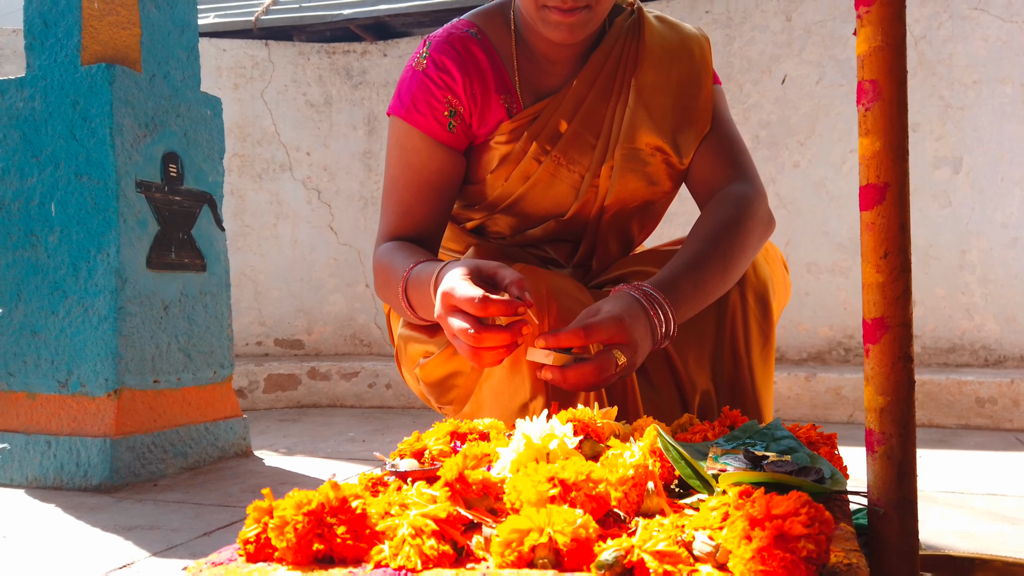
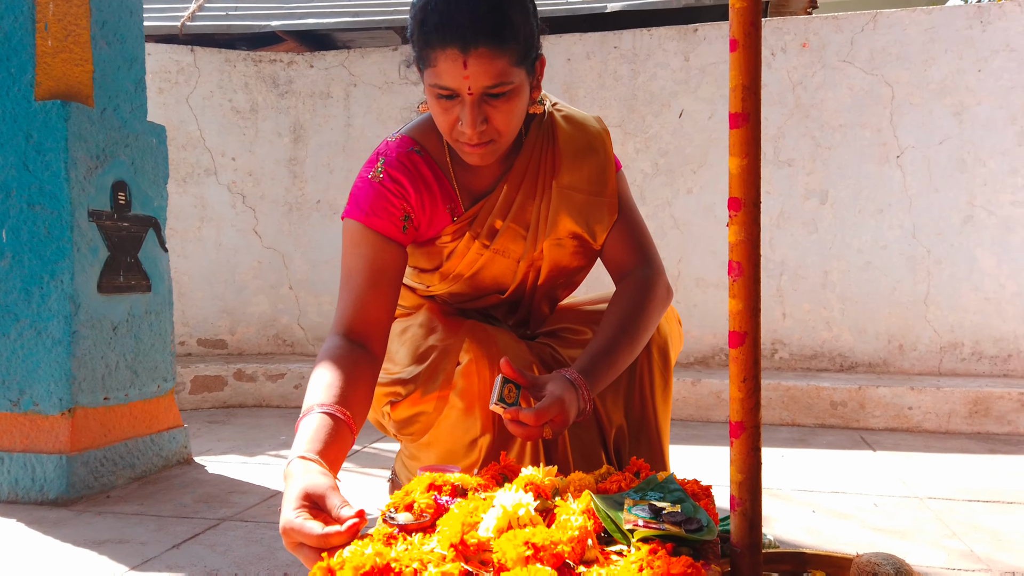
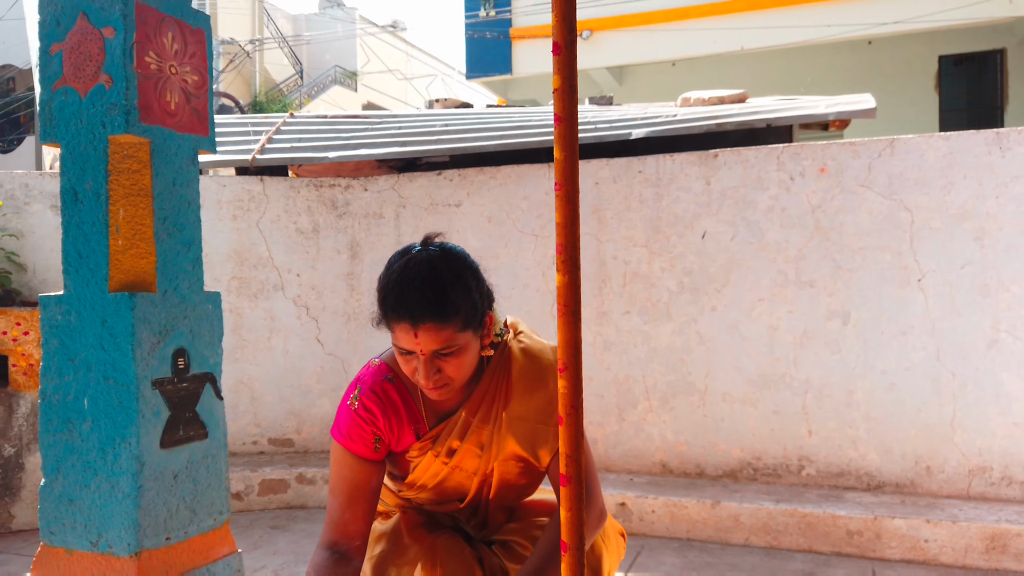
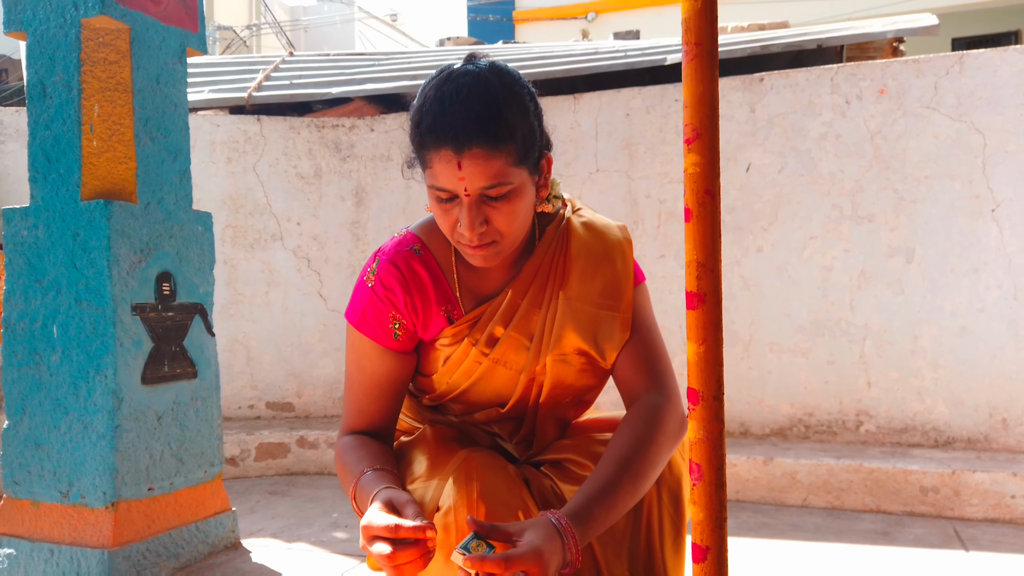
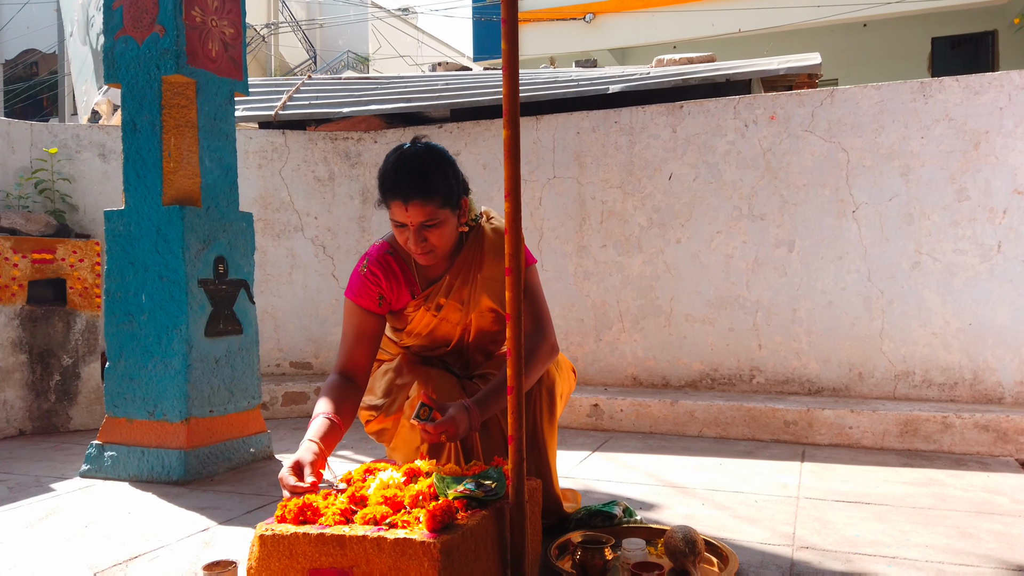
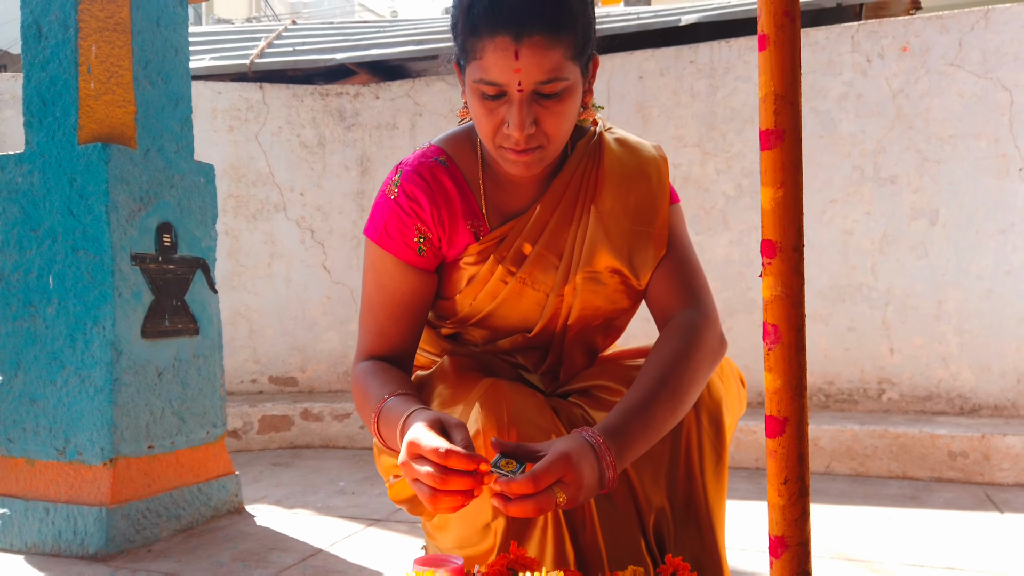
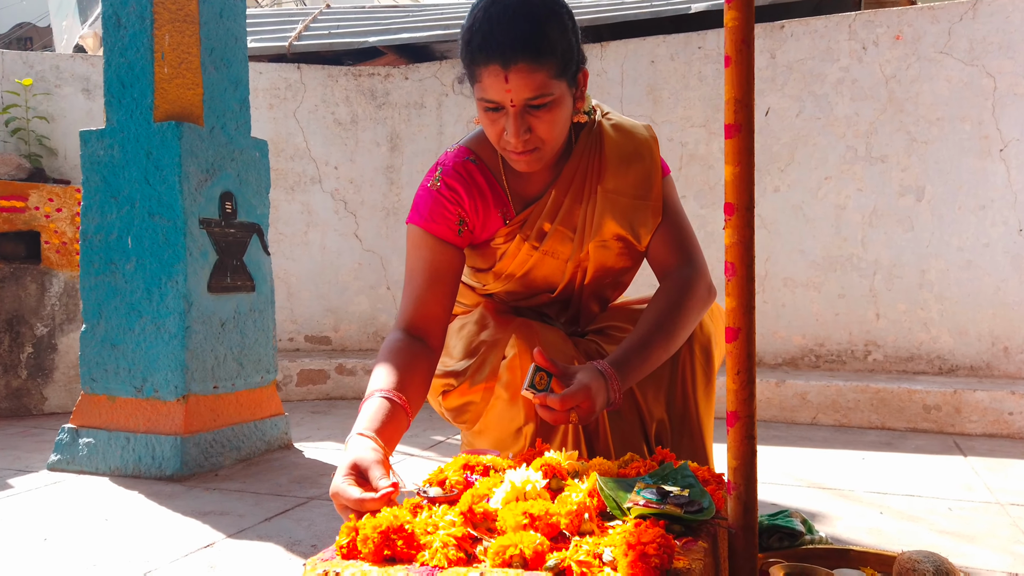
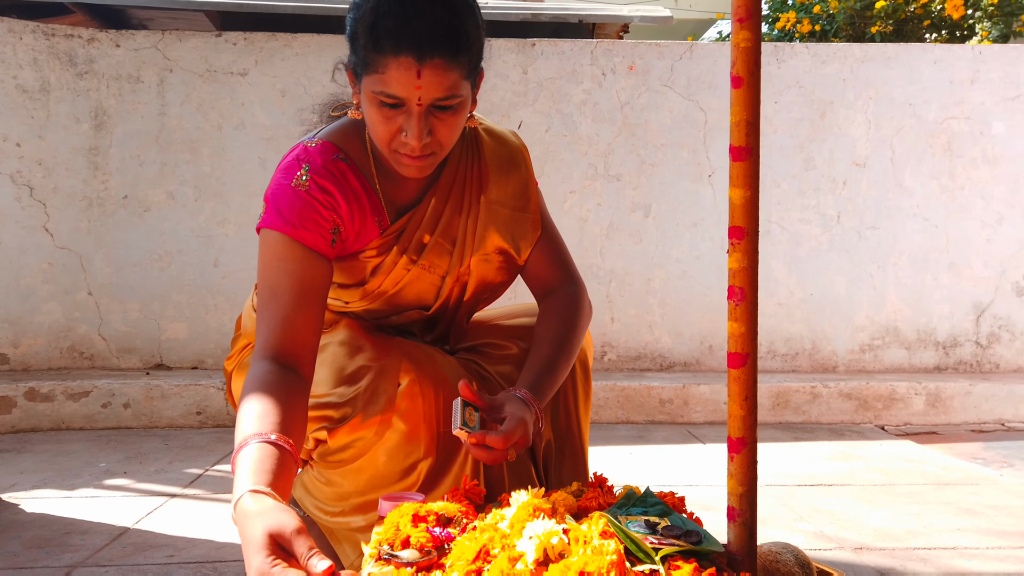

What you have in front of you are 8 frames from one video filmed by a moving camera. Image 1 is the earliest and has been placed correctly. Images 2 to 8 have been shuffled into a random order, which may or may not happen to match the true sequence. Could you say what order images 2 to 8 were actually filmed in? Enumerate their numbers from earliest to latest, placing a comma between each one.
6, 4, 3, 5, 7, 2, 8
